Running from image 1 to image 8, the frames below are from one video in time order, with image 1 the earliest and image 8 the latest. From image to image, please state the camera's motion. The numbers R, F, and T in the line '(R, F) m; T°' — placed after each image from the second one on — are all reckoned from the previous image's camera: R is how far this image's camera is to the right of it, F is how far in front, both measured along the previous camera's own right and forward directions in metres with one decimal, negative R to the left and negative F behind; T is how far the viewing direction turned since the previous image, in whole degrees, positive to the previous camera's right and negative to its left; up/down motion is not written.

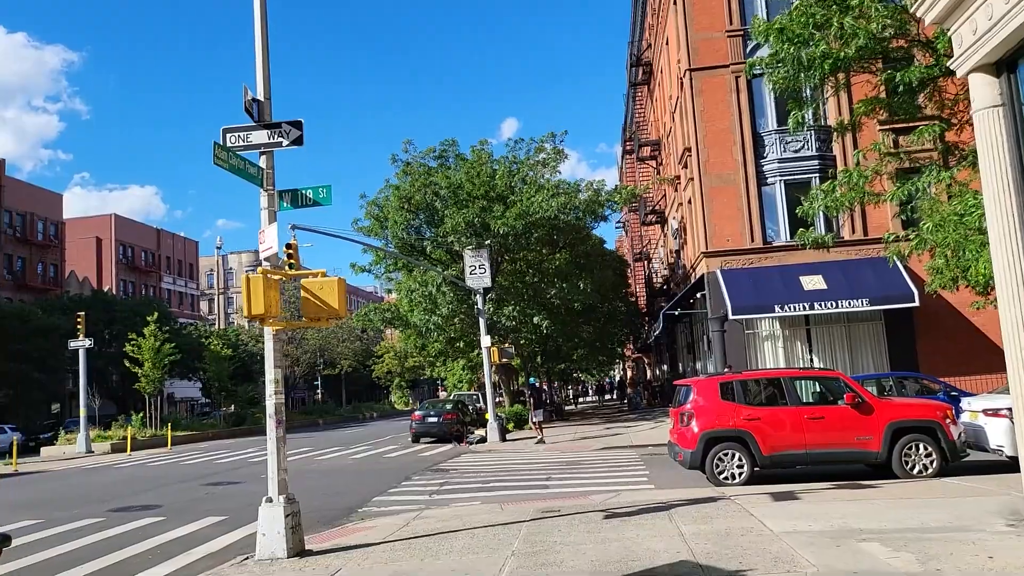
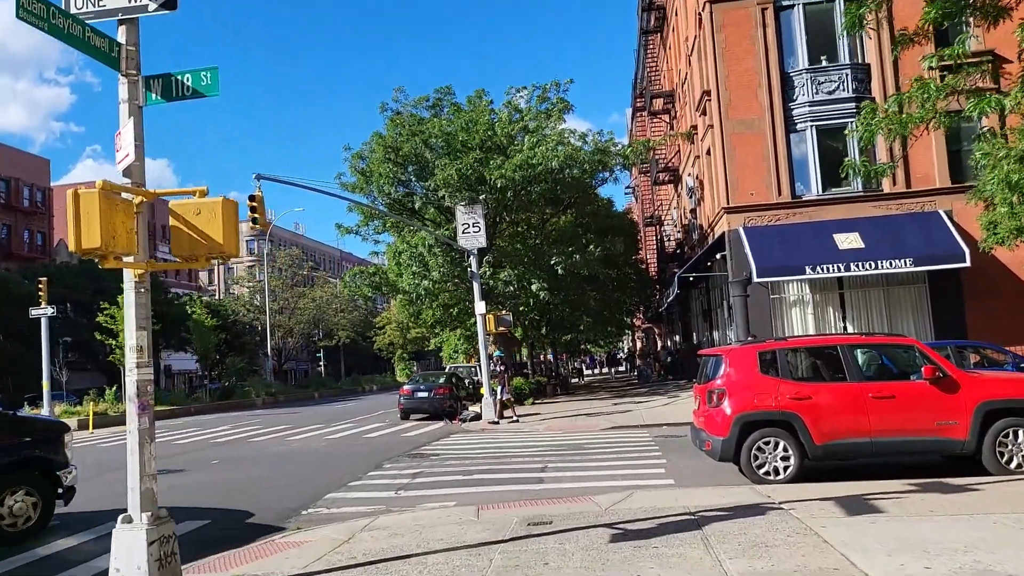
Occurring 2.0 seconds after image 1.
(+0.3, +2.5) m; -1°
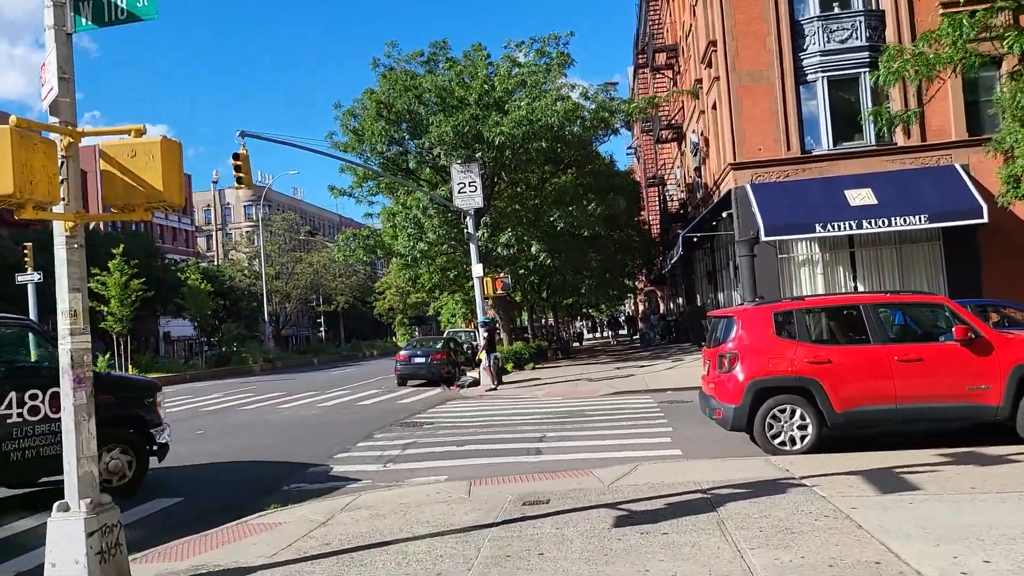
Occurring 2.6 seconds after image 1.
(+0.1, +0.7) m; 0°
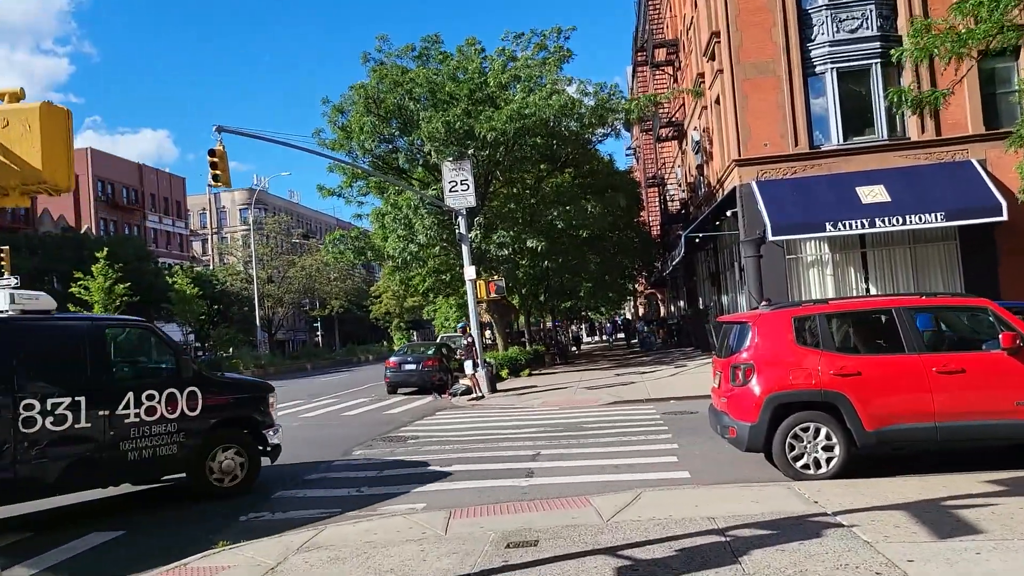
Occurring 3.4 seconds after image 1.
(+0.1, +1.0) m; 0°
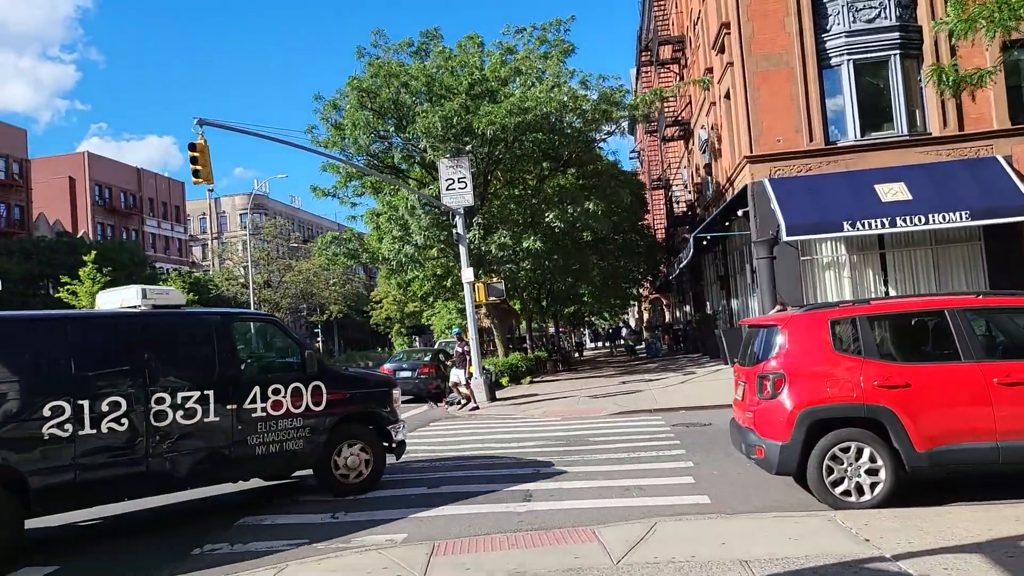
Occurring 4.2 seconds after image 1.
(+0.1, +1.0) m; 0°
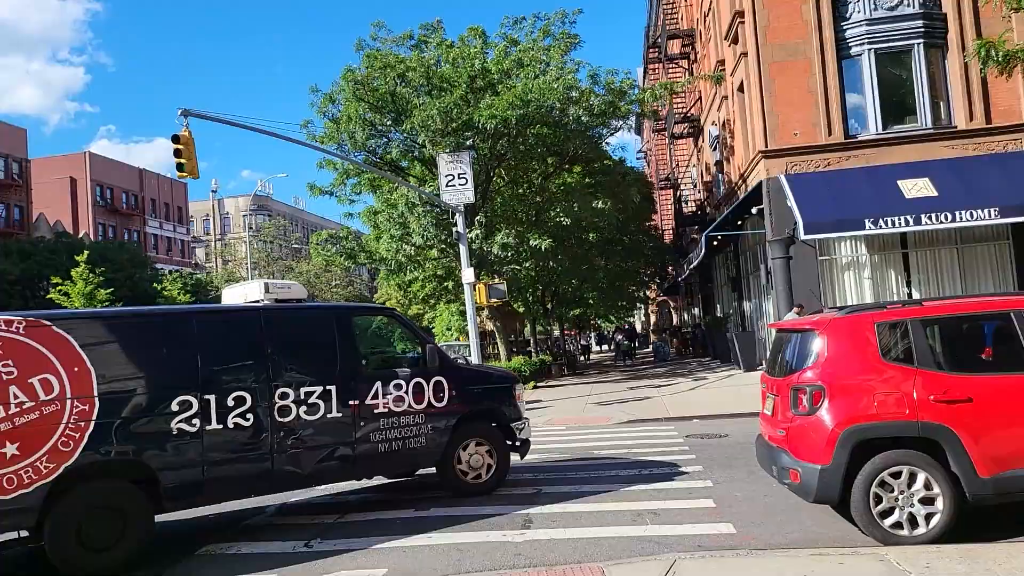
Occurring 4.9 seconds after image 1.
(+0.1, +0.9) m; 0°
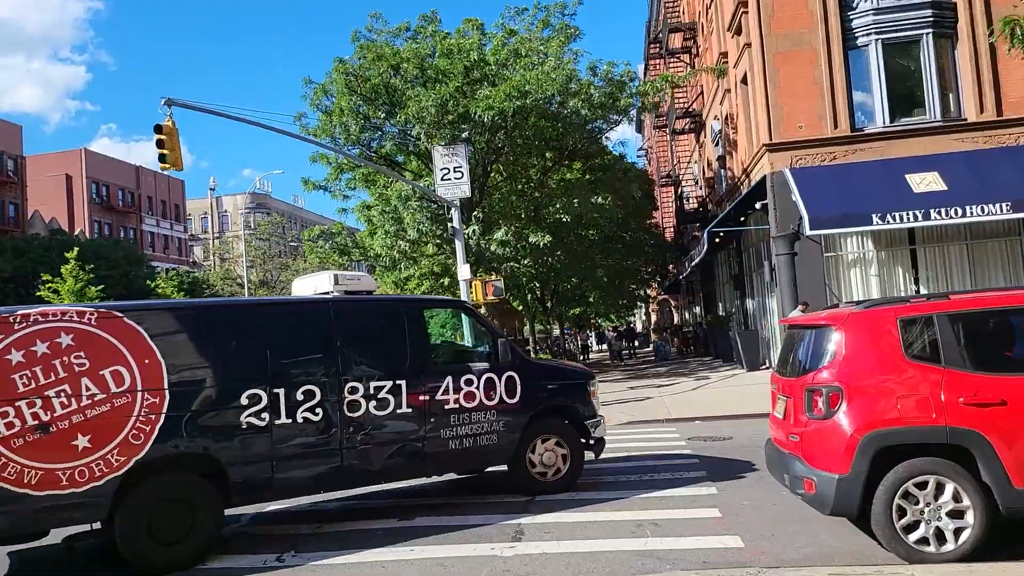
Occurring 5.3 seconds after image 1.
(+0.1, +0.5) m; 0°
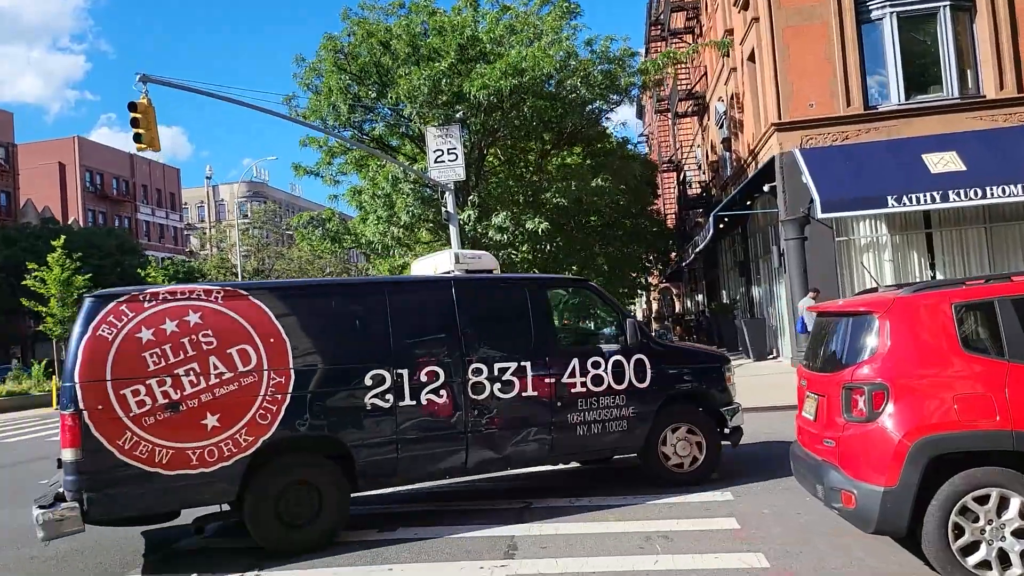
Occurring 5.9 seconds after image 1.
(+0.1, +0.7) m; 0°
